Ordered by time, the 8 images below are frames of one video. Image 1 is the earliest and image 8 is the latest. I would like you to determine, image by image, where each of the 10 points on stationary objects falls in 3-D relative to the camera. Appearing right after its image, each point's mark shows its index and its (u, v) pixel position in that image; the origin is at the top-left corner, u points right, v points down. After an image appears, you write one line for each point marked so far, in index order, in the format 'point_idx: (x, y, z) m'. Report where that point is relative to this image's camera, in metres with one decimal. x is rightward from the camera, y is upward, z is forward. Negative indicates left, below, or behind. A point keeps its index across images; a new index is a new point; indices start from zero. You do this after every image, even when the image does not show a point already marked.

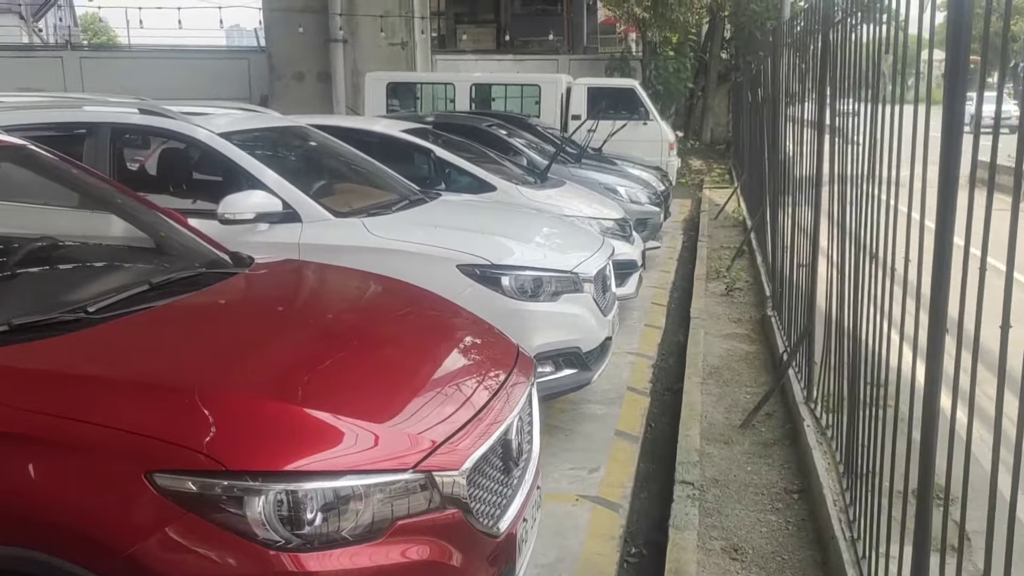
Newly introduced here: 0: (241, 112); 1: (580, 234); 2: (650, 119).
0: (-1.6, +1.0, +5.3) m
1: (+0.4, +0.3, +5.4) m
2: (+2.1, +2.6, +13.8) m
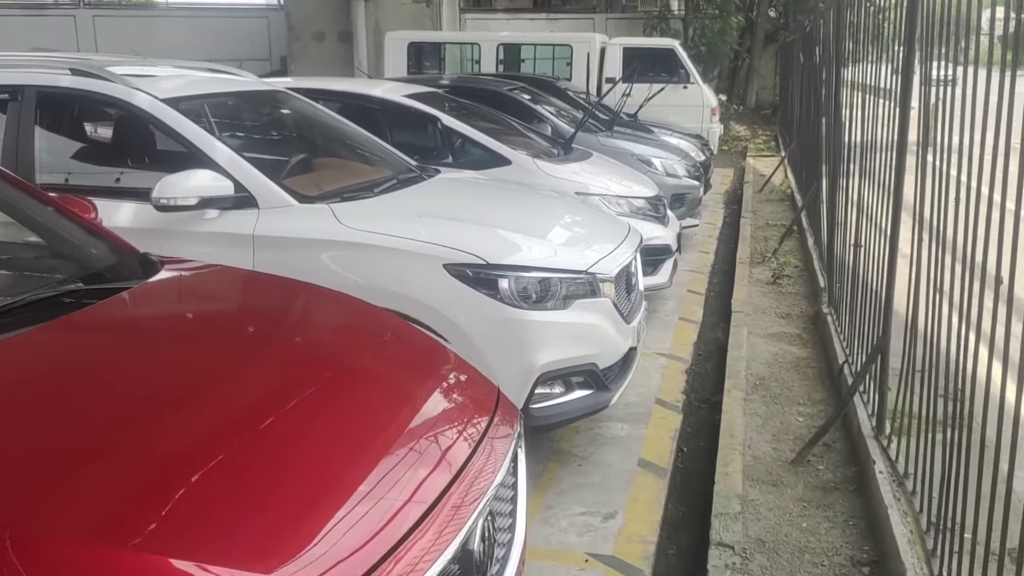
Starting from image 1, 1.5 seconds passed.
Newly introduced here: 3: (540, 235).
0: (-1.5, +1.1, +4.5) m
1: (+0.5, +0.4, +4.6) m
2: (+2.5, +2.9, +12.8) m
3: (+0.1, +0.2, +3.7) m
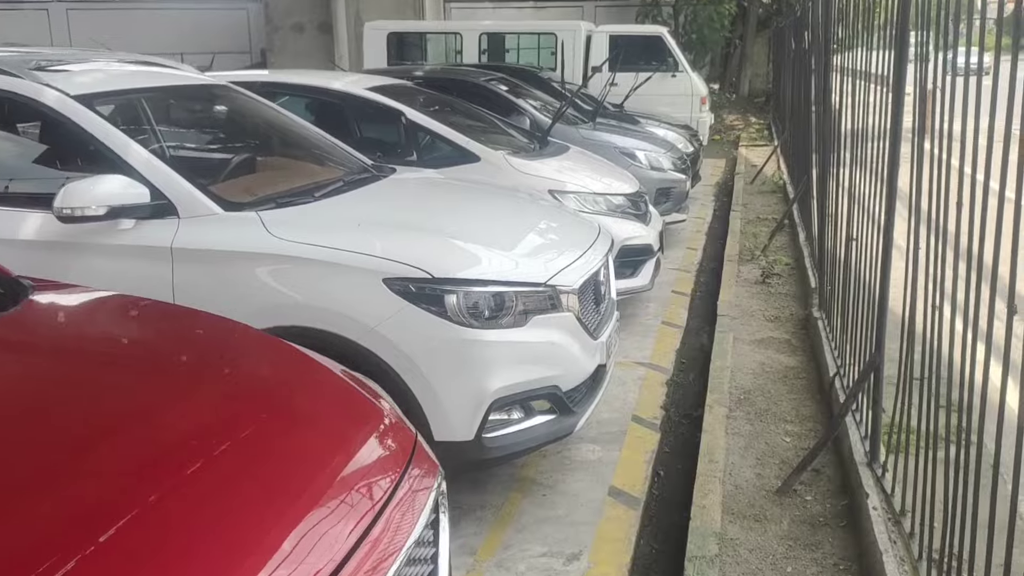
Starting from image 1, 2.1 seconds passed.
0: (-1.7, +1.0, +4.1) m
1: (+0.3, +0.3, +4.2) m
2: (+2.3, +3.0, +12.4) m
3: (-0.1, +0.2, +3.4) m
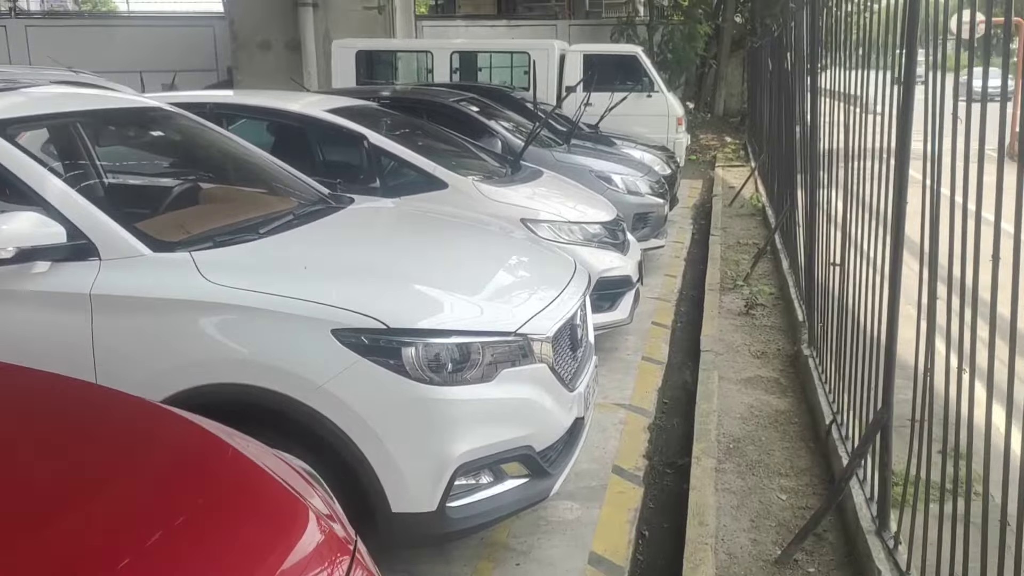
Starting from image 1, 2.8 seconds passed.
0: (-1.9, +0.8, +3.7) m
1: (+0.1, +0.1, +3.9) m
2: (+1.9, +2.7, +12.1) m
3: (-0.2, 0.0, +3.0) m
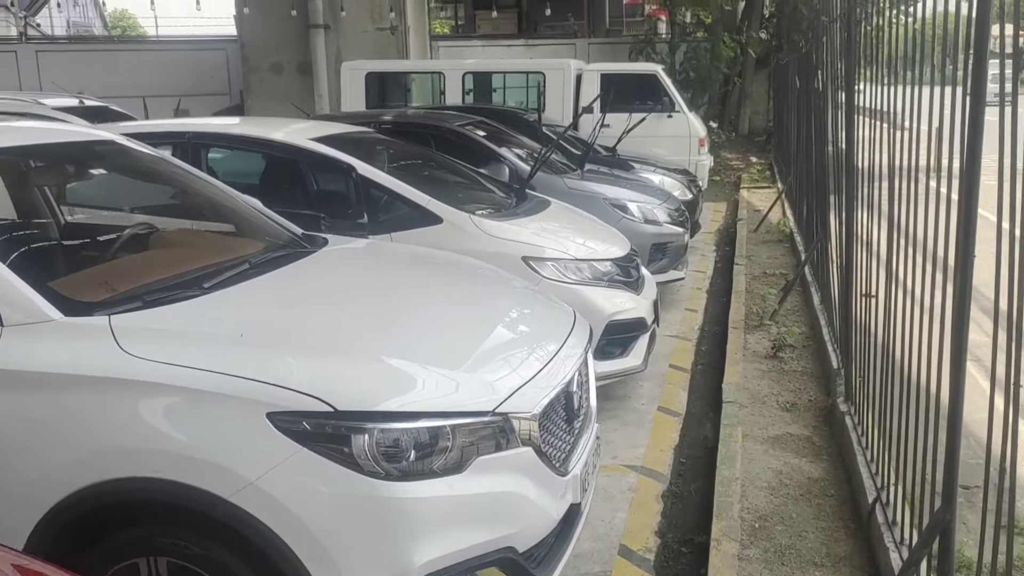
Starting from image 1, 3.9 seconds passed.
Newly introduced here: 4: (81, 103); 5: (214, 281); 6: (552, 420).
0: (-1.9, +0.6, +3.3) m
1: (+0.1, -0.1, +3.4) m
2: (+2.1, +2.3, +11.7) m
3: (-0.2, -0.2, +2.5) m
4: (-5.0, +2.1, +10.3) m
5: (-0.9, 0.0, +2.8) m
6: (+0.1, -0.4, +2.7) m
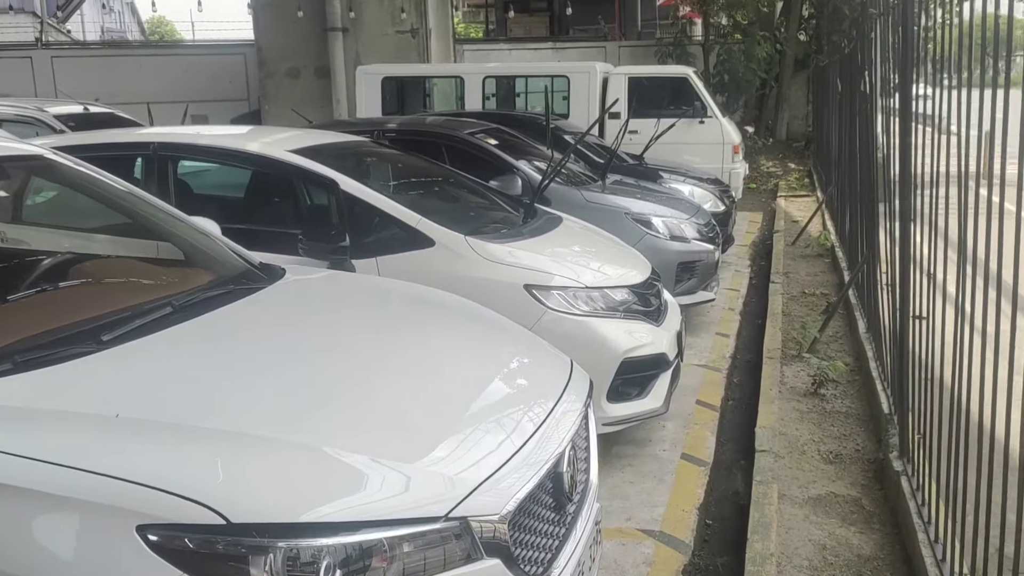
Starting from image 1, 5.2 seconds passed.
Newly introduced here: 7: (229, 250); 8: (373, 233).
0: (-1.9, +0.5, +2.8) m
1: (+0.1, -0.2, +2.8) m
2: (+2.4, +2.1, +11.0) m
3: (-0.3, -0.3, +2.0) m
4: (-4.7, +2.0, +10.0) m
5: (-1.0, -0.1, +2.3) m
6: (+0.1, -0.5, +2.1) m
7: (-1.0, +0.1, +3.2) m
8: (-0.7, +0.3, +4.2) m
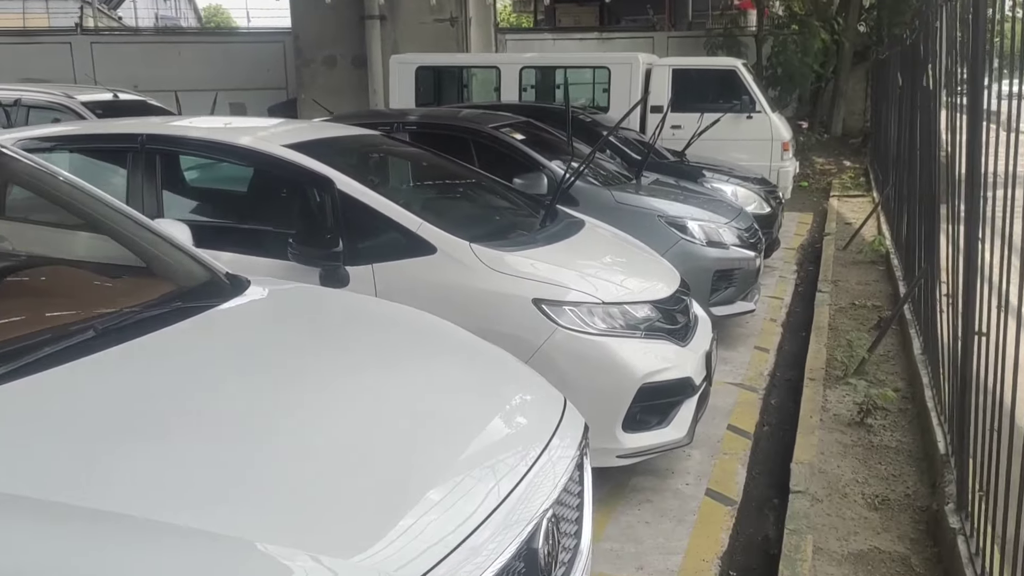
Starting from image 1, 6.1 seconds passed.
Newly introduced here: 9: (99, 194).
0: (-2.0, +0.5, +2.5) m
1: (0.0, -0.3, +2.4) m
2: (+2.9, +2.1, +10.5) m
3: (-0.4, -0.4, +1.6) m
4: (-4.3, +2.1, +9.8) m
5: (-1.1, -0.2, +2.0) m
6: (0.0, -0.6, +1.7) m
7: (-1.0, +0.1, +2.9) m
8: (-0.6, +0.2, +3.8) m
9: (-1.3, +0.3, +3.0) m
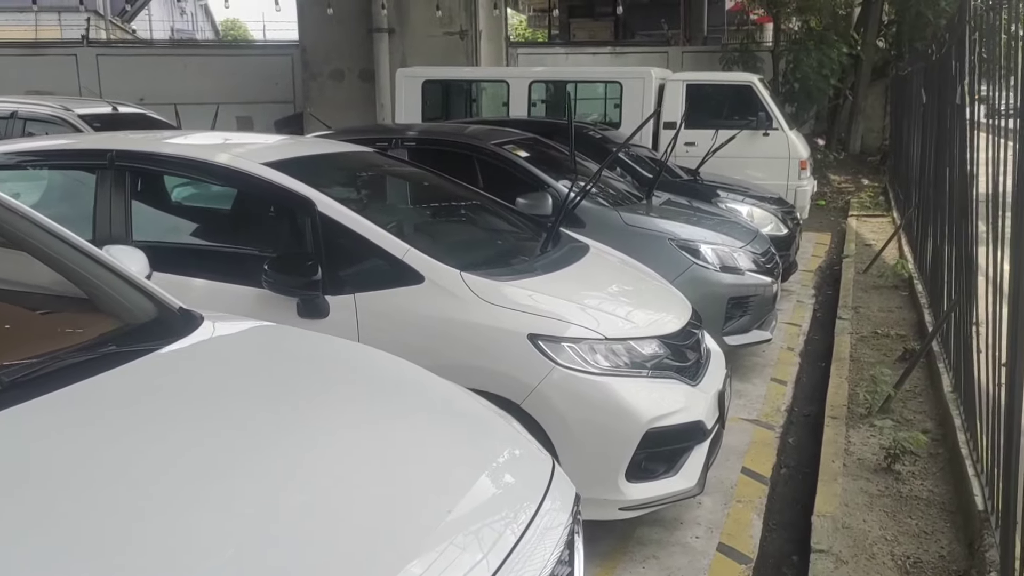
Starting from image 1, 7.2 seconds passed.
0: (-2.0, +0.4, +2.3) m
1: (0.0, -0.4, +2.1) m
2: (+3.0, +1.8, +10.1) m
3: (-0.4, -0.5, +1.3) m
4: (-4.2, +1.9, +9.6) m
5: (-1.1, -0.2, +1.6) m
6: (-0.1, -0.7, +1.4) m
7: (-1.1, 0.0, +2.6) m
8: (-0.6, +0.1, +3.5) m
9: (-1.4, +0.2, +2.7) m
